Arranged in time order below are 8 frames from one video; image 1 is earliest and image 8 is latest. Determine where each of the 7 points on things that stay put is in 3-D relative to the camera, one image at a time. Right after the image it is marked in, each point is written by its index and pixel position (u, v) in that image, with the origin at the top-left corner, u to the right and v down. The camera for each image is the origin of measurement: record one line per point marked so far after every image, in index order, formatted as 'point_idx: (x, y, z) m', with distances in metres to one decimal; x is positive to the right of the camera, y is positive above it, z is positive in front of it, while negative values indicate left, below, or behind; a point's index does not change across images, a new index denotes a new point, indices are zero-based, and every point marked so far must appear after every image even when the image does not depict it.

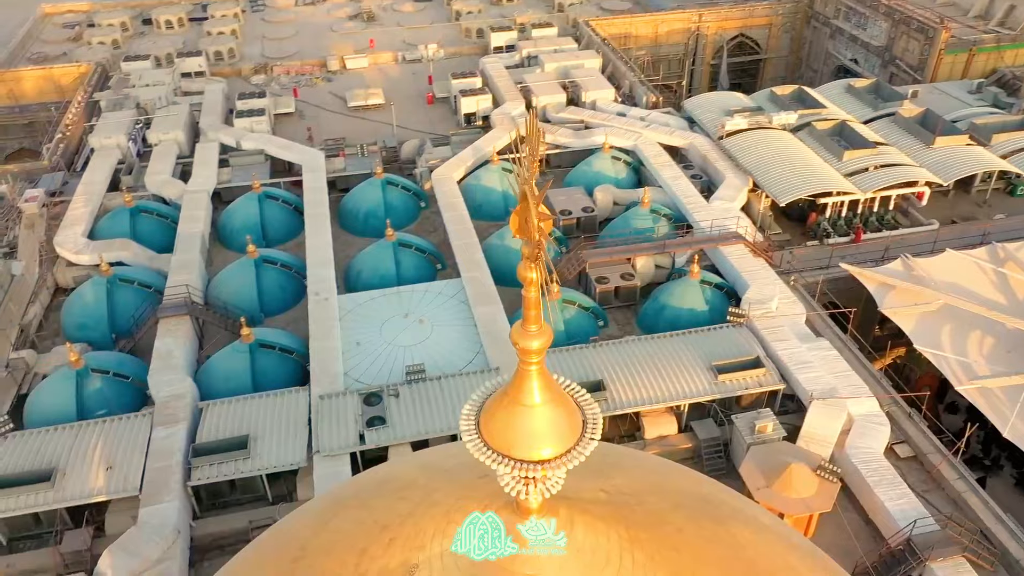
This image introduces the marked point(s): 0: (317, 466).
0: (-4.7, -4.3, +19.3) m
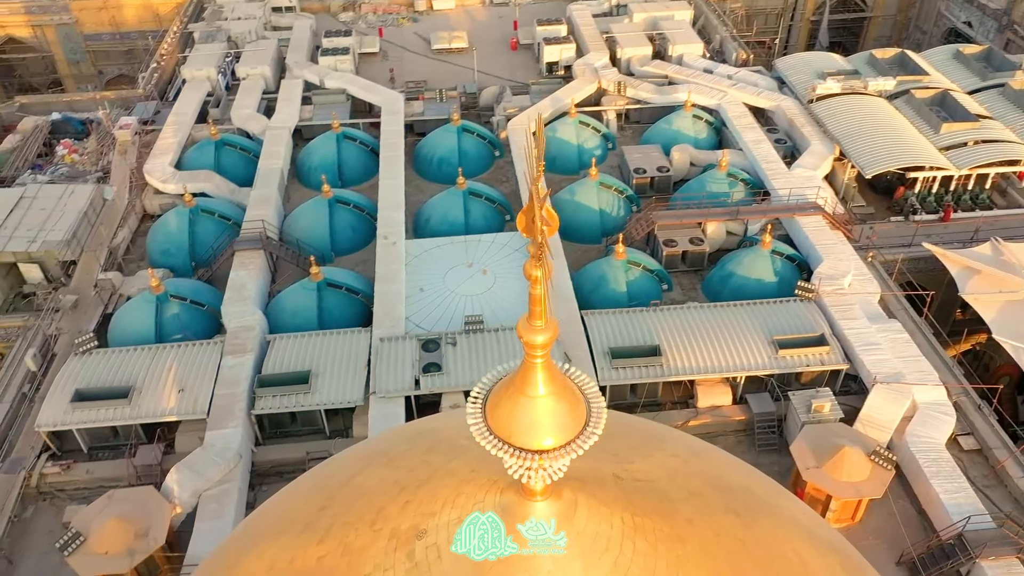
0: (-3.4, -2.9, +20.0) m
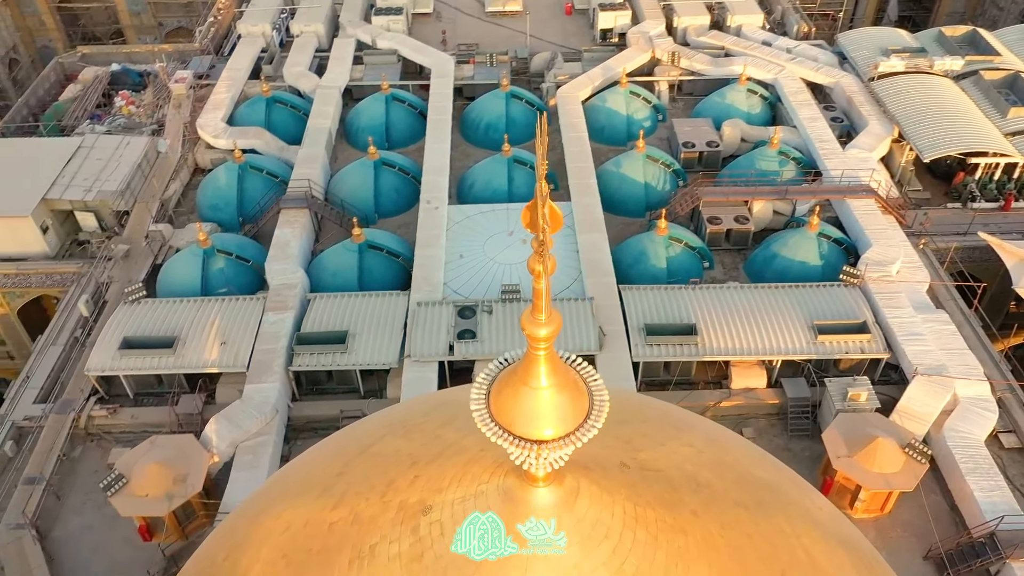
0: (-2.6, -2.1, +20.3) m
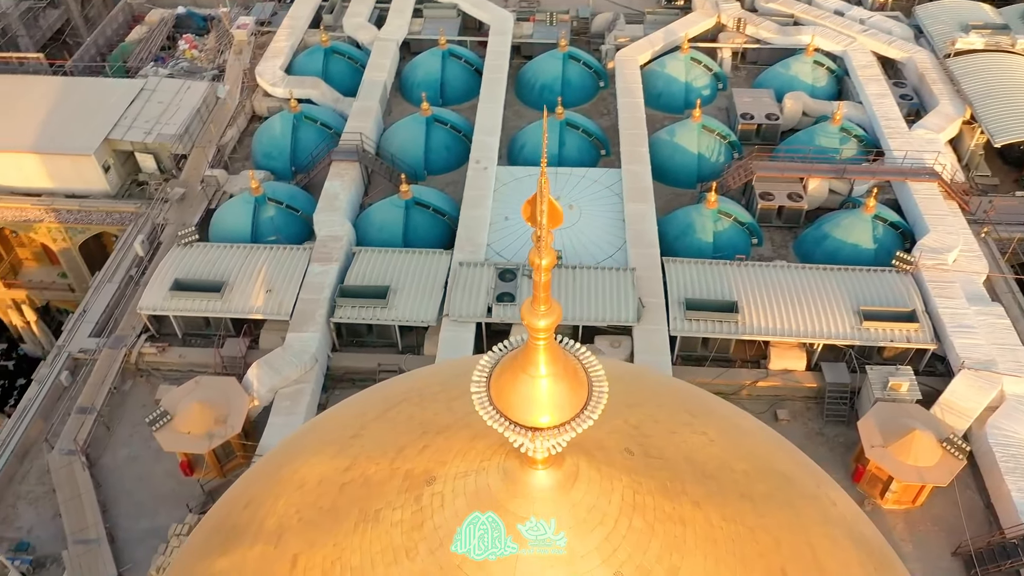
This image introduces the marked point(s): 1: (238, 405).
0: (-1.7, -1.0, +20.6) m
1: (-6.4, -2.7, +18.8) m
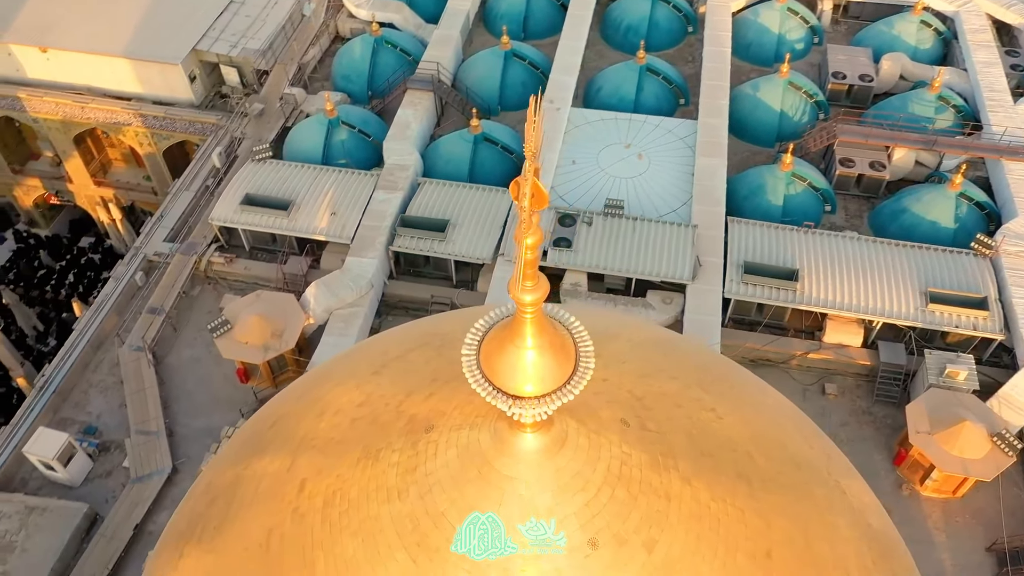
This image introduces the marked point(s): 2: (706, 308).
0: (-0.3, +0.5, +20.8) m
1: (-5.3, -0.8, +19.6) m
2: (+4.8, -0.5, +19.8) m
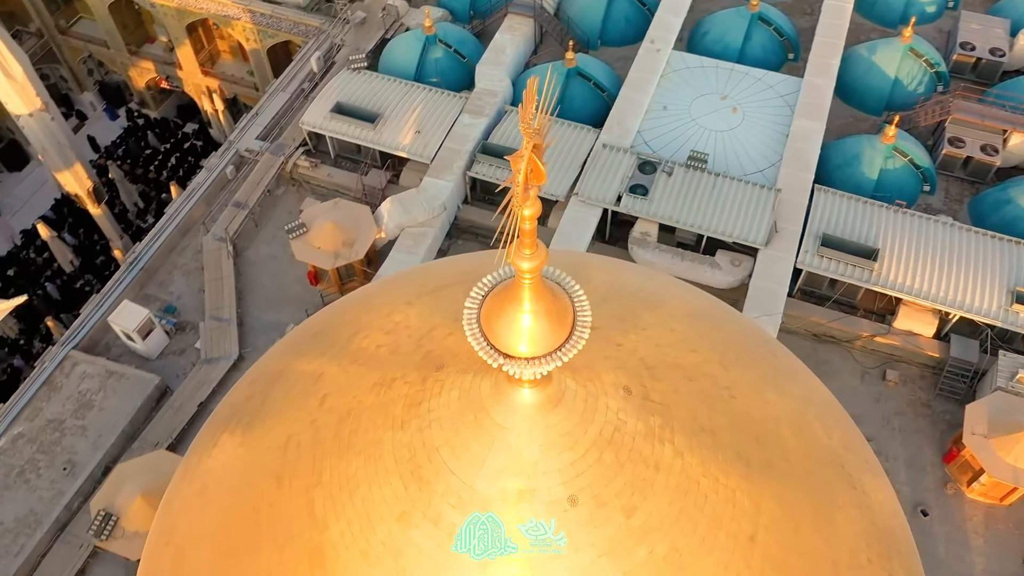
0: (+1.5, +2.1, +20.8) m
1: (-3.7, +1.4, +20.2) m
2: (+6.3, +0.3, +19.4) m
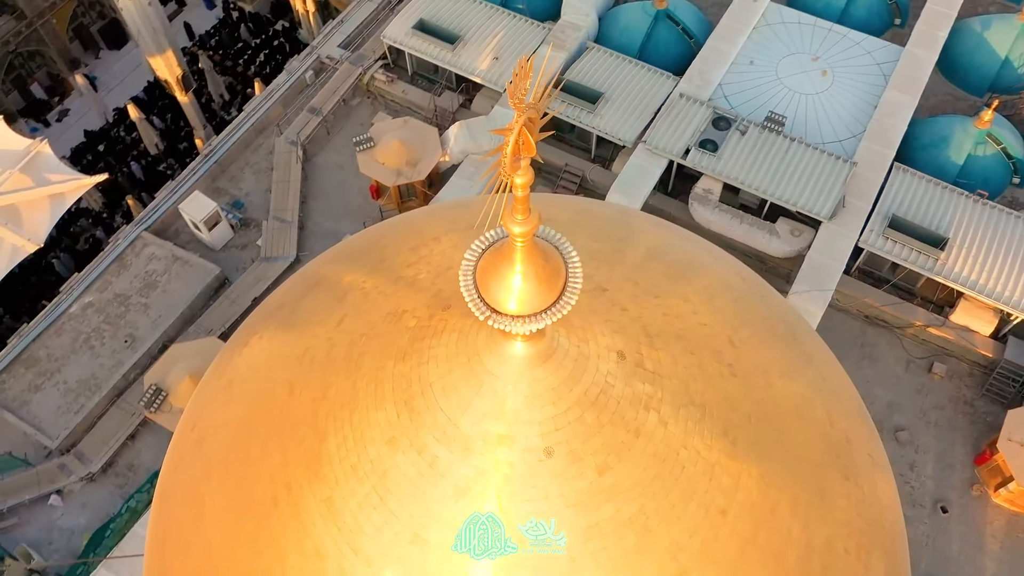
0: (+3.2, +3.4, +20.5) m
1: (-2.1, +3.4, +20.5) m
2: (+7.6, +0.9, +18.9) m
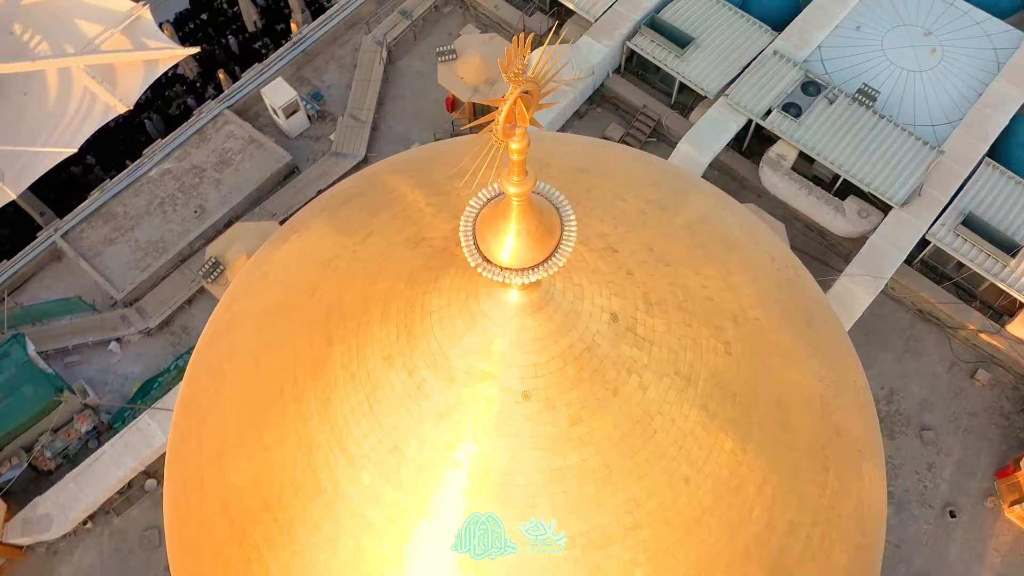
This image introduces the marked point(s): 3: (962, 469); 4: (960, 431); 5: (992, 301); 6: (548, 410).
0: (+5.1, +4.5, +20.1) m
1: (-0.1, +5.4, +20.5) m
2: (+8.8, +1.1, +18.4) m
3: (+10.0, -4.0, +17.8) m
4: (+10.1, -3.3, +18.2) m
5: (+11.5, -0.3, +19.1) m
6: (+0.4, -1.1, +7.4) m
